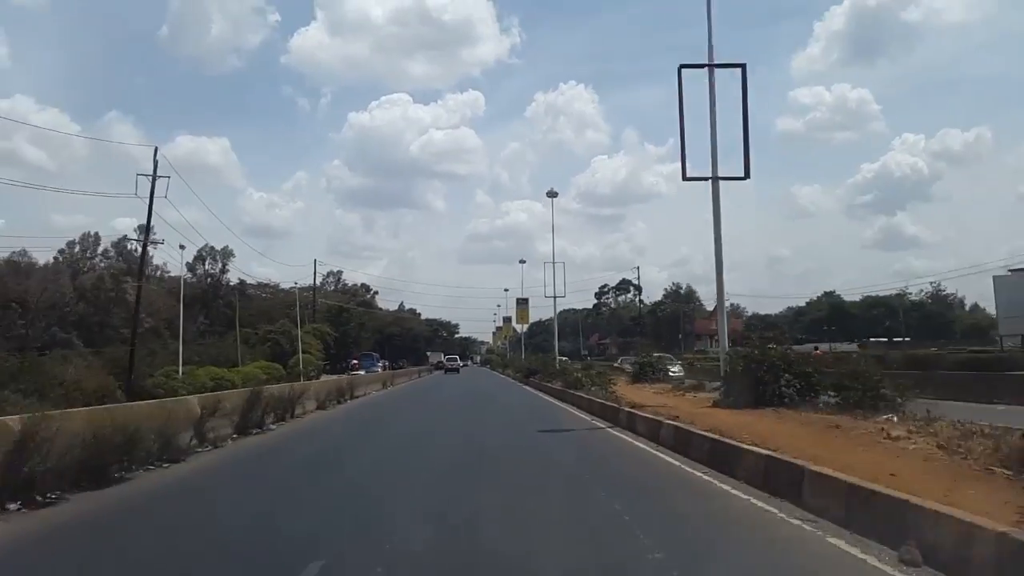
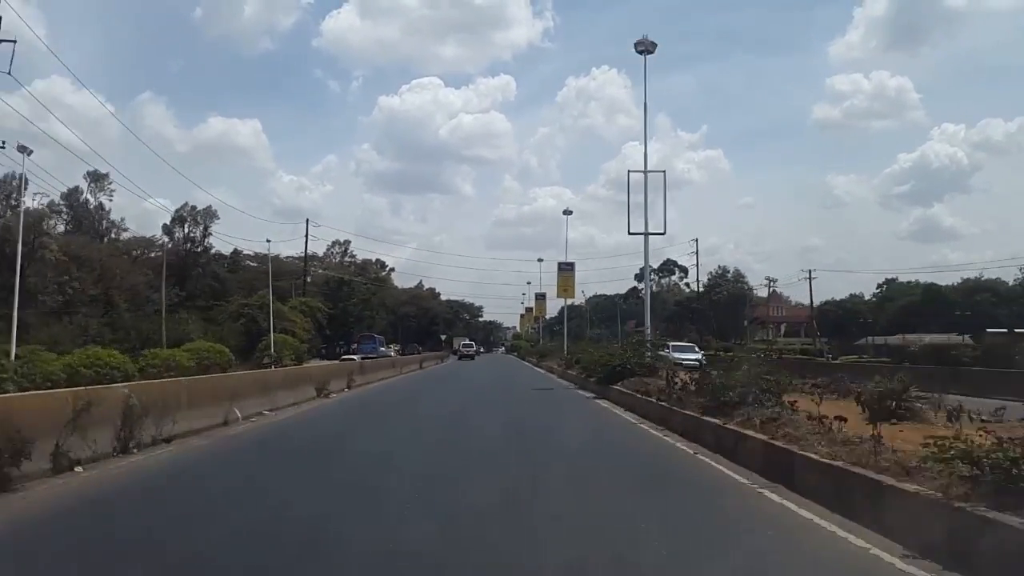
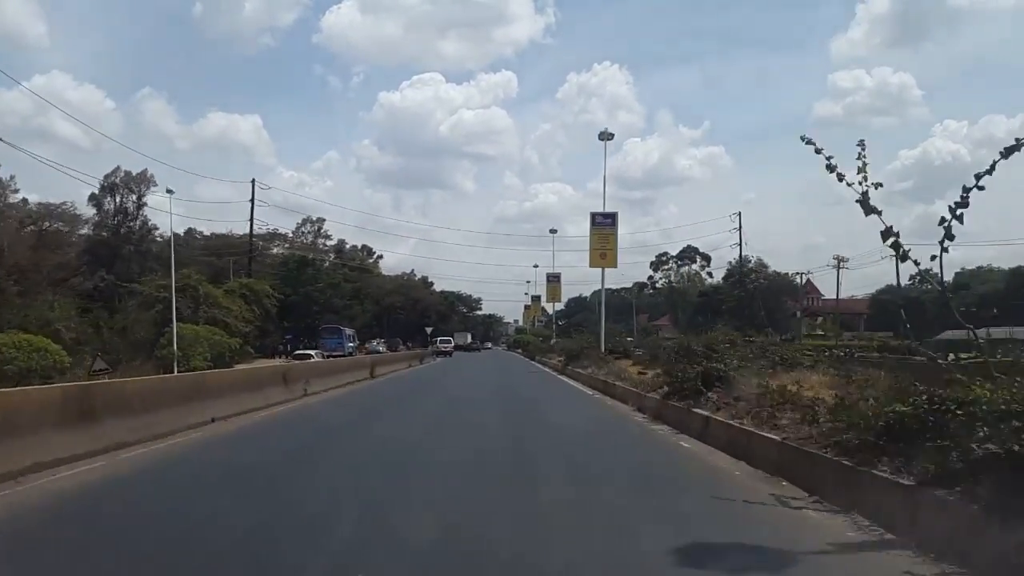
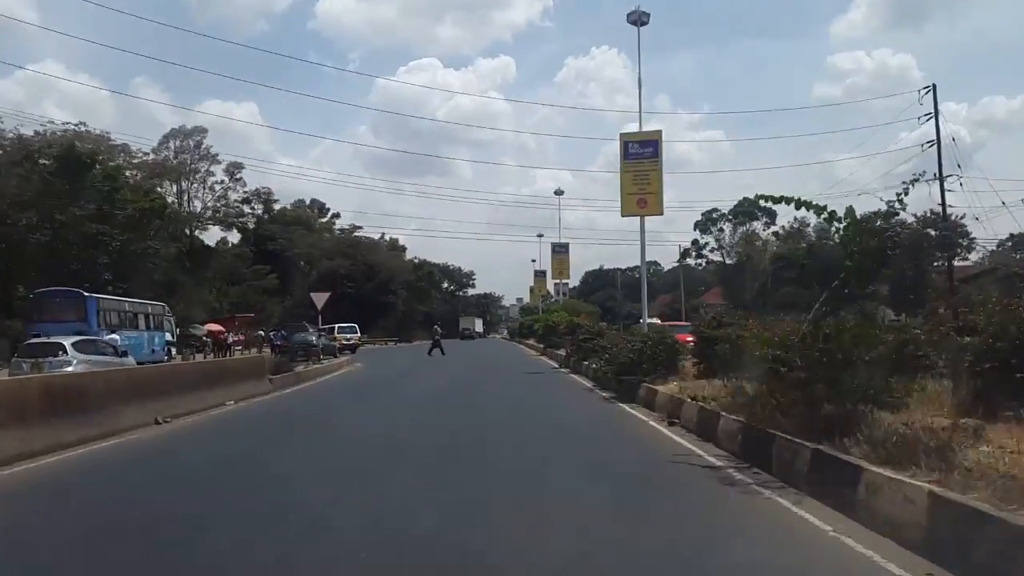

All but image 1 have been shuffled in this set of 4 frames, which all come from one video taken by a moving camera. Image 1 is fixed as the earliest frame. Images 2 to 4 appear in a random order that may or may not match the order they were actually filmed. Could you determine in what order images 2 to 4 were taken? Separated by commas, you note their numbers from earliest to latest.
2, 3, 4
